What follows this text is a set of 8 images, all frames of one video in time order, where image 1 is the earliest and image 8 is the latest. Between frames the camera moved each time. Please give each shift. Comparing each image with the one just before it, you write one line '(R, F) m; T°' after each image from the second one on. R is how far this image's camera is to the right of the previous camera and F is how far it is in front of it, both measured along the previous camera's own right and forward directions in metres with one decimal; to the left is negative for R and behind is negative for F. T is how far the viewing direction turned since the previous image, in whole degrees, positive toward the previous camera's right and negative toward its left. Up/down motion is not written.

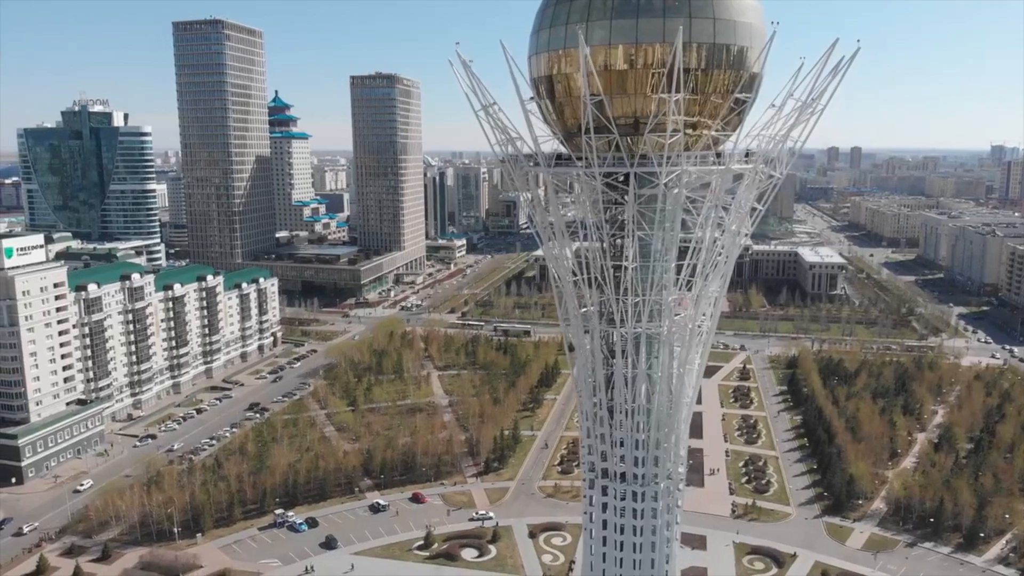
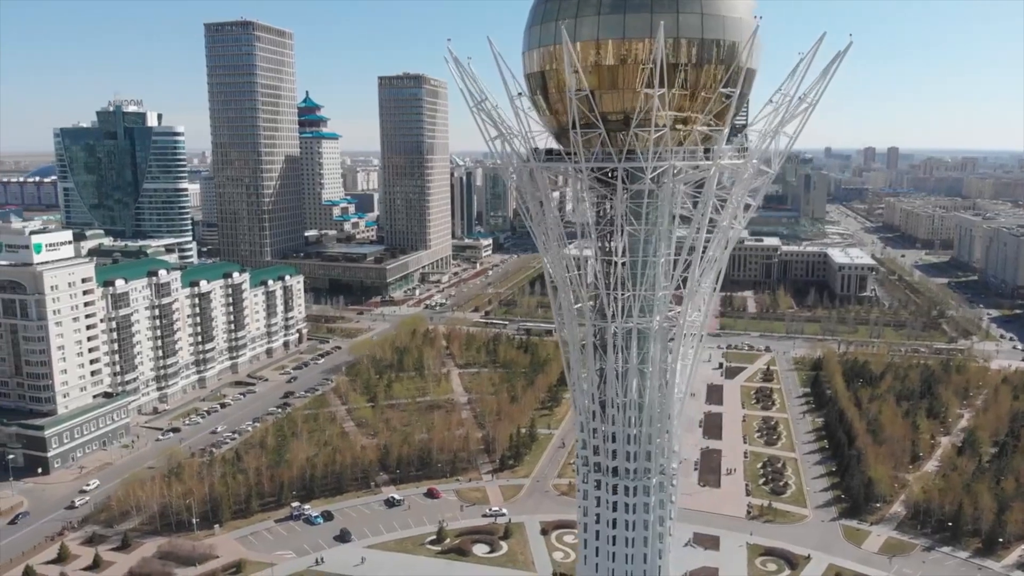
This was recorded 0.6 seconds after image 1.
(+1.0, -0.1) m; -2°
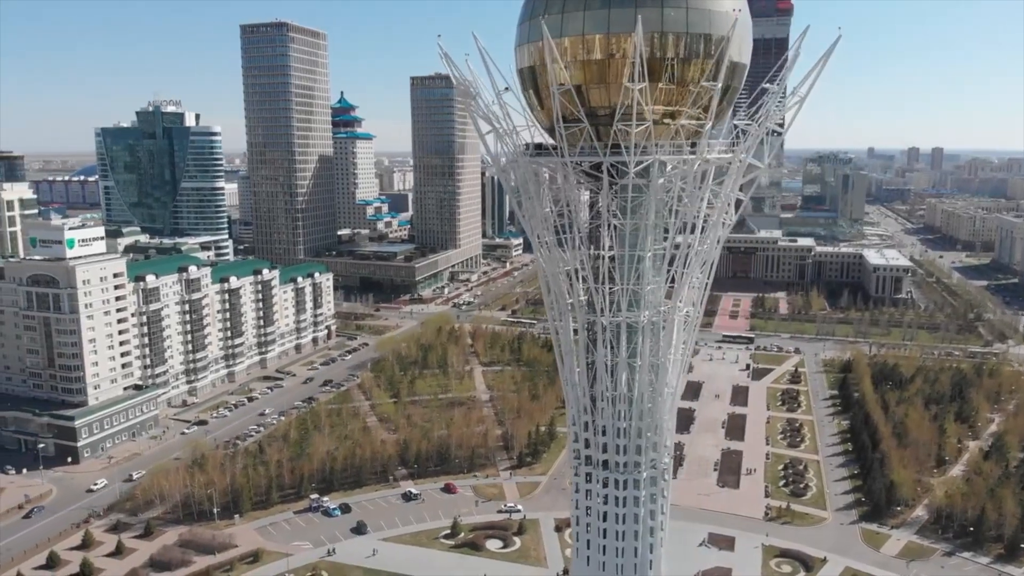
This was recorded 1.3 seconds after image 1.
(+1.2, -0.2) m; -3°
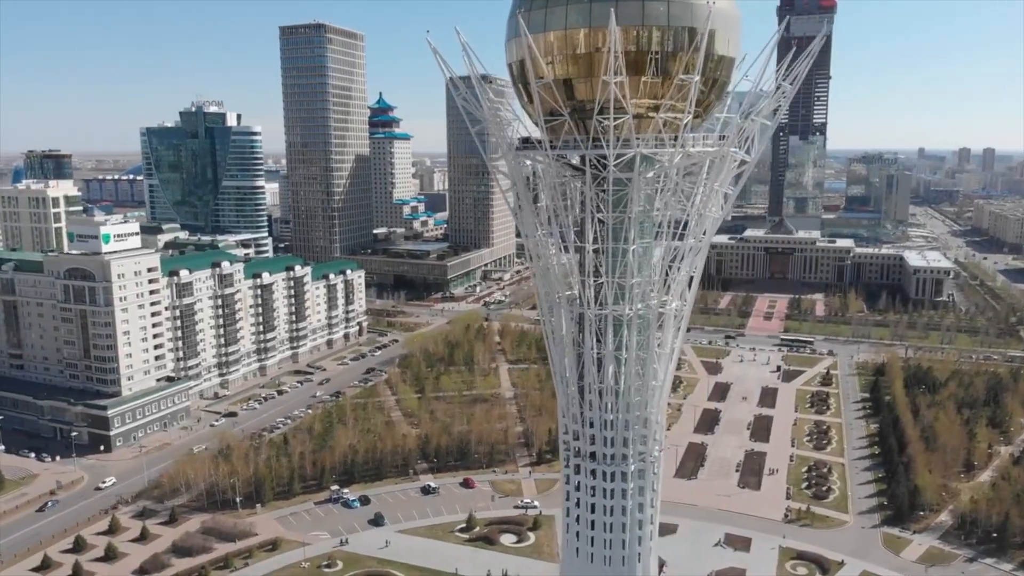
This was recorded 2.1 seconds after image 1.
(+1.4, -0.2) m; -3°
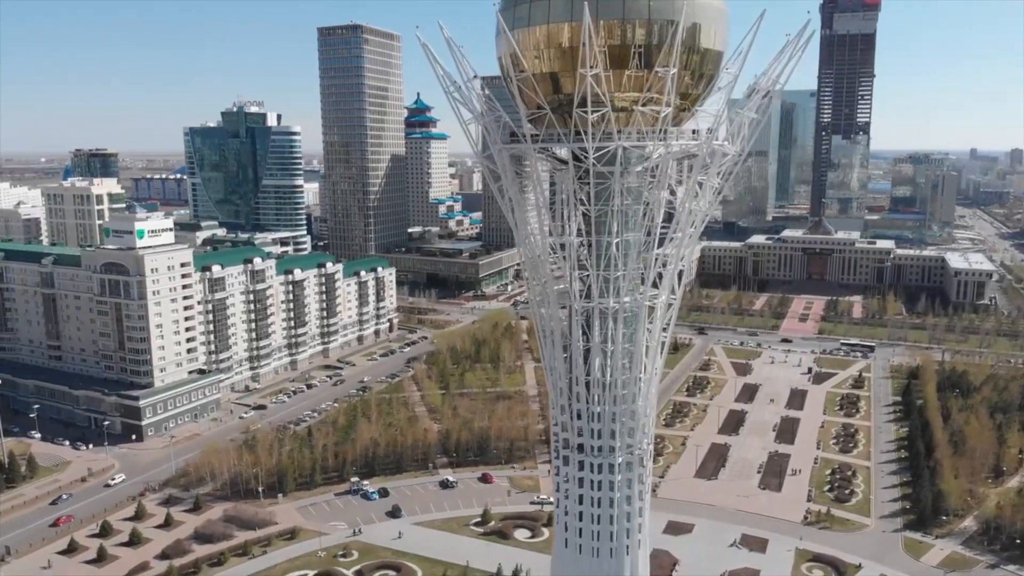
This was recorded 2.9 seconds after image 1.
(+1.4, -0.2) m; -3°
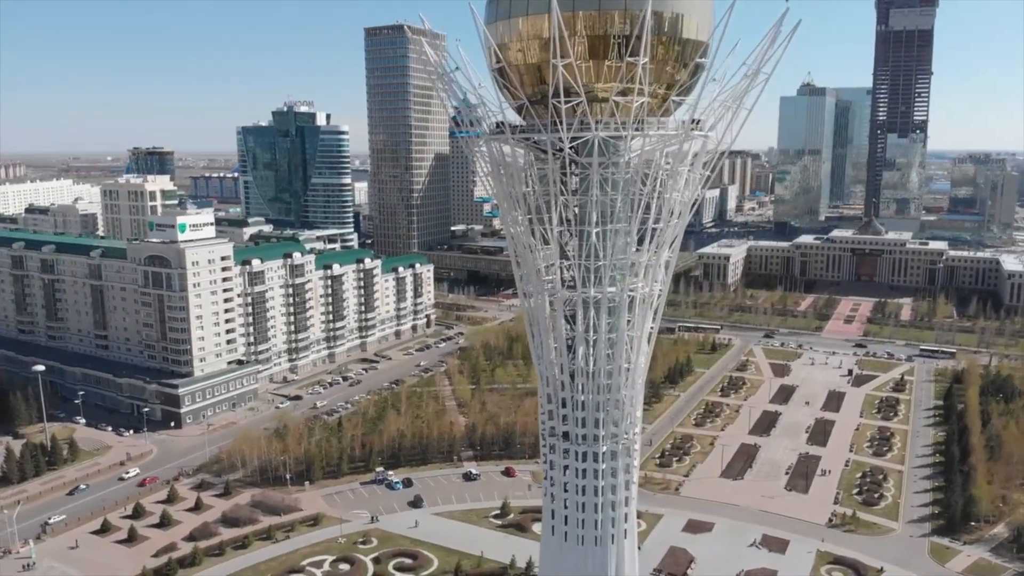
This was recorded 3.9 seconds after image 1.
(+1.8, -0.2) m; -4°
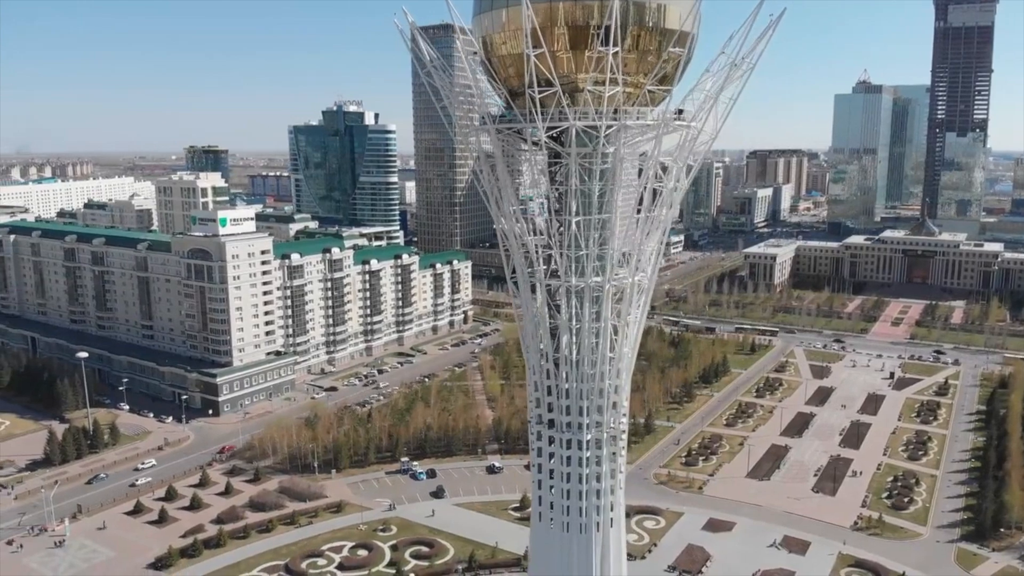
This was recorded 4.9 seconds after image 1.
(+1.8, -0.2) m; -4°
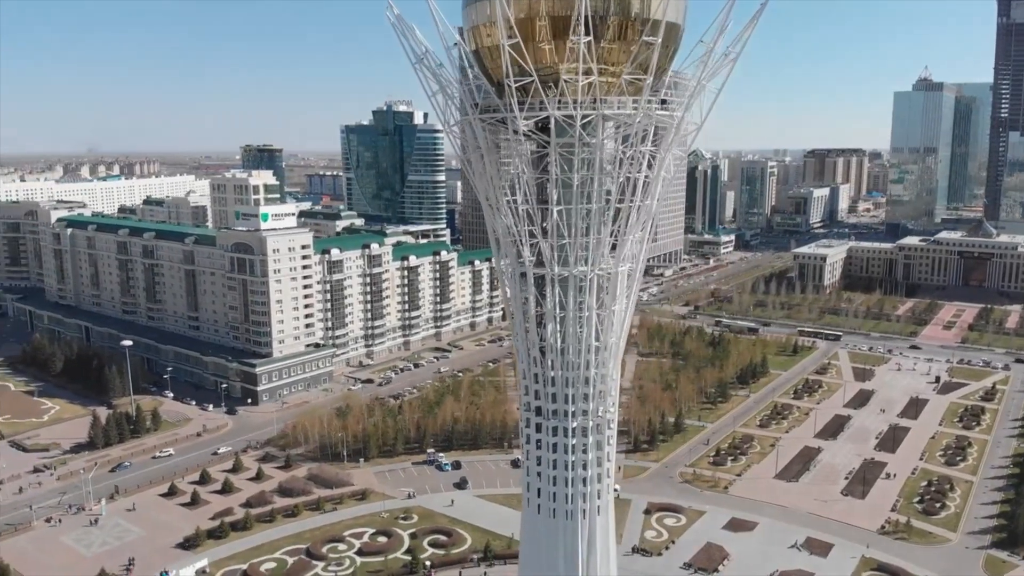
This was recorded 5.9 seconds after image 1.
(+1.8, -0.2) m; -4°
